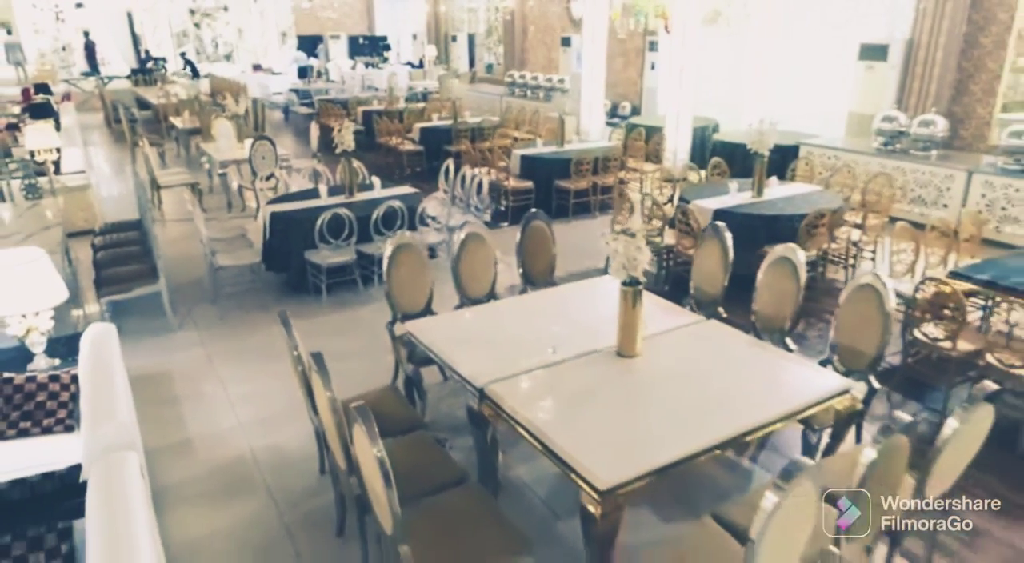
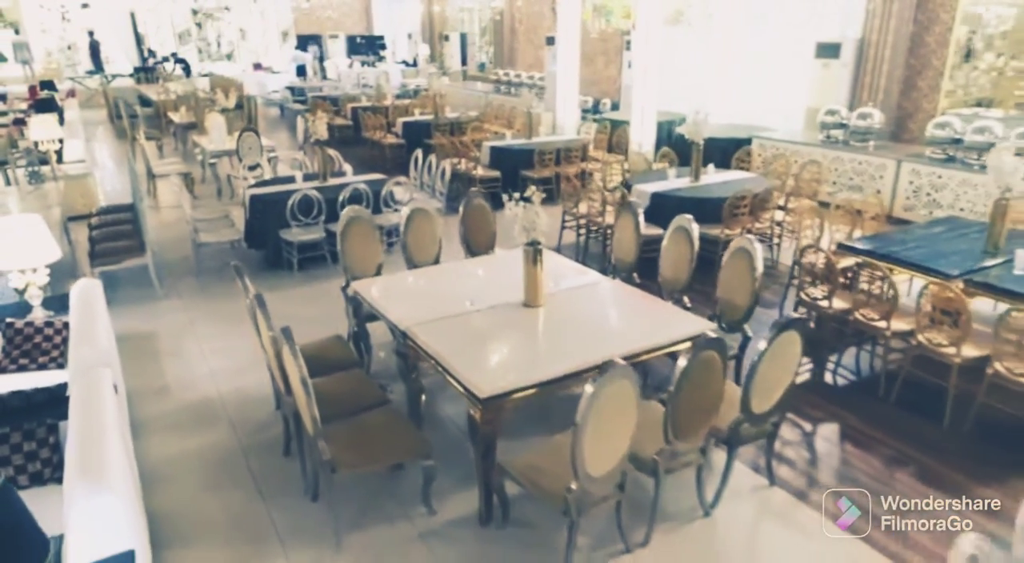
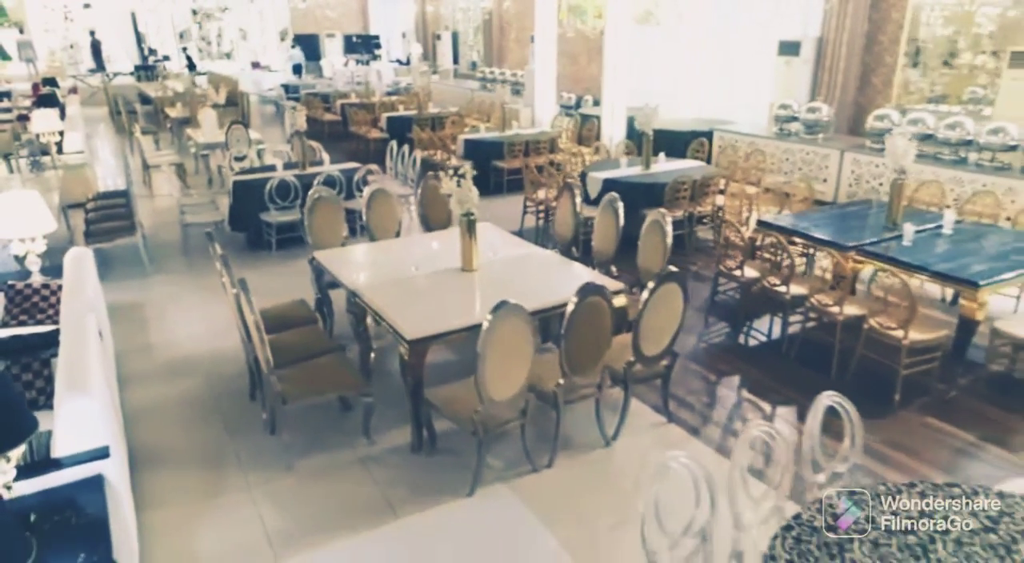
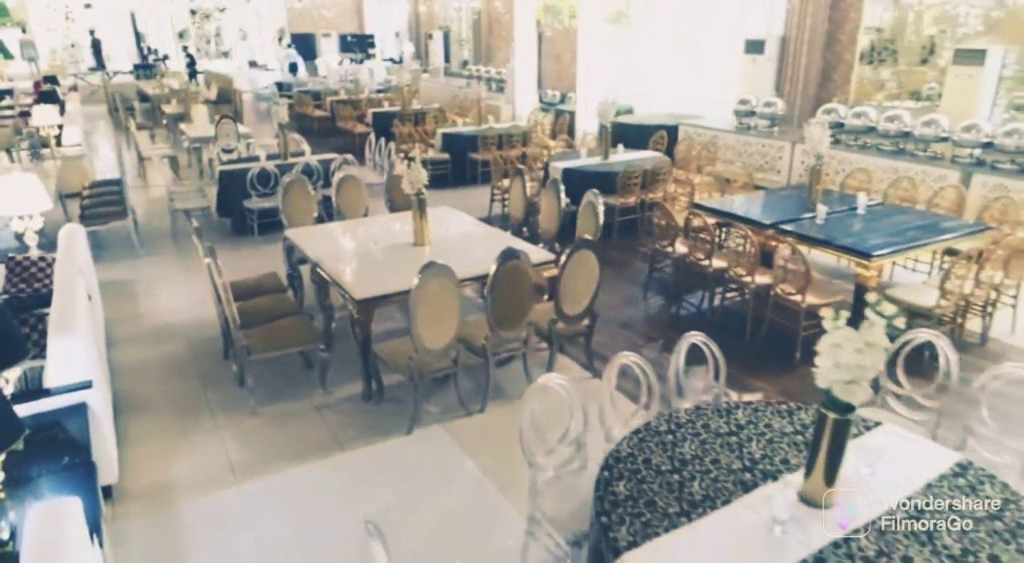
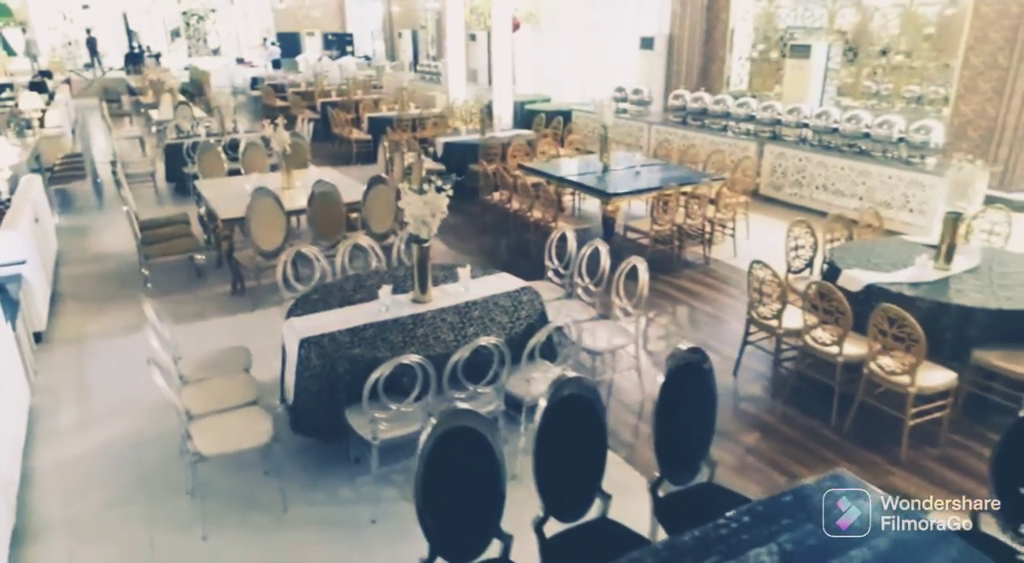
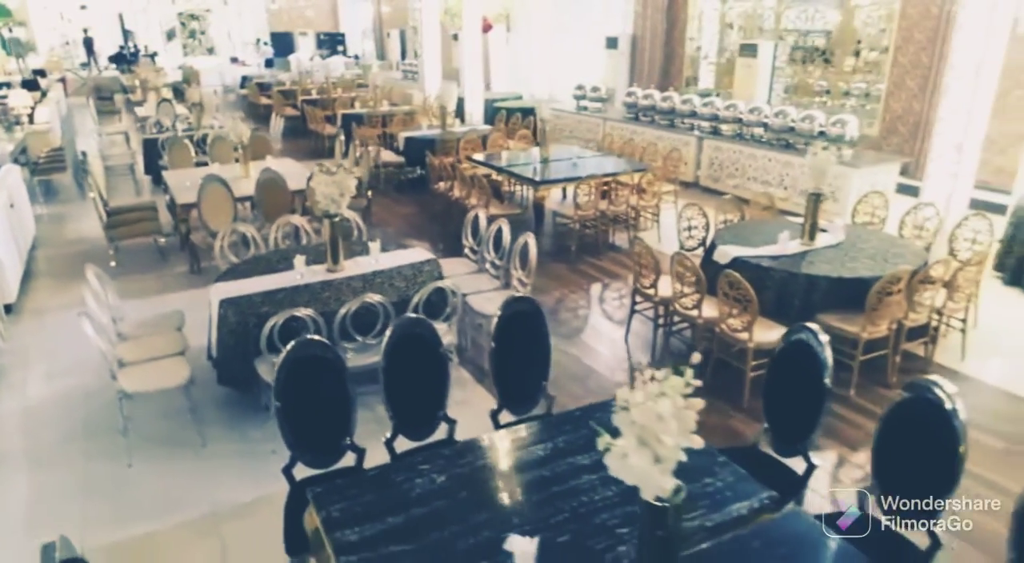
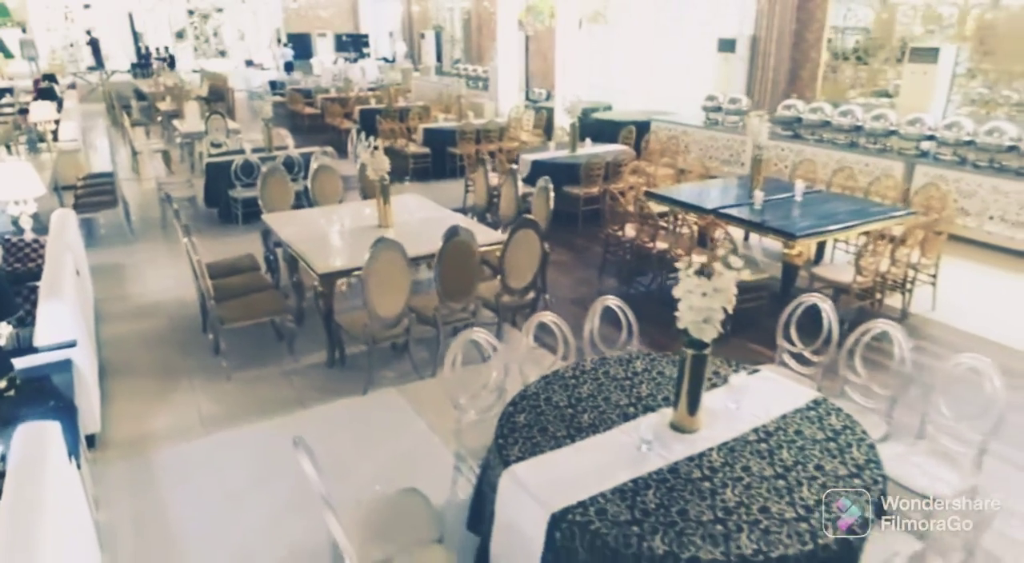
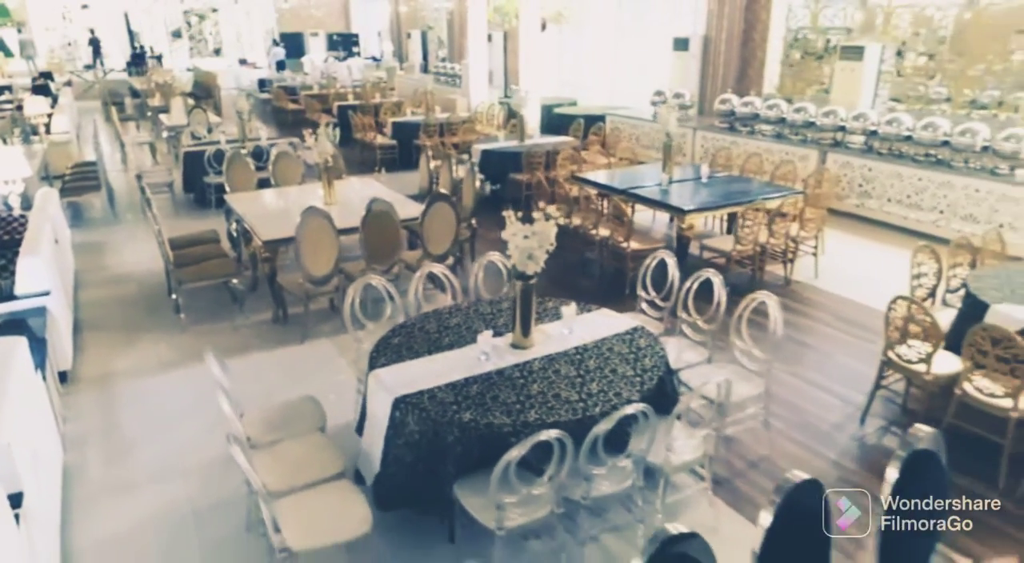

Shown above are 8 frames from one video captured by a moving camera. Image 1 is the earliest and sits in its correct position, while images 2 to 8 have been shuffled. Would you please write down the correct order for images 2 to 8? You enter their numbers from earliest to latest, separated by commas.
2, 3, 4, 7, 8, 5, 6
